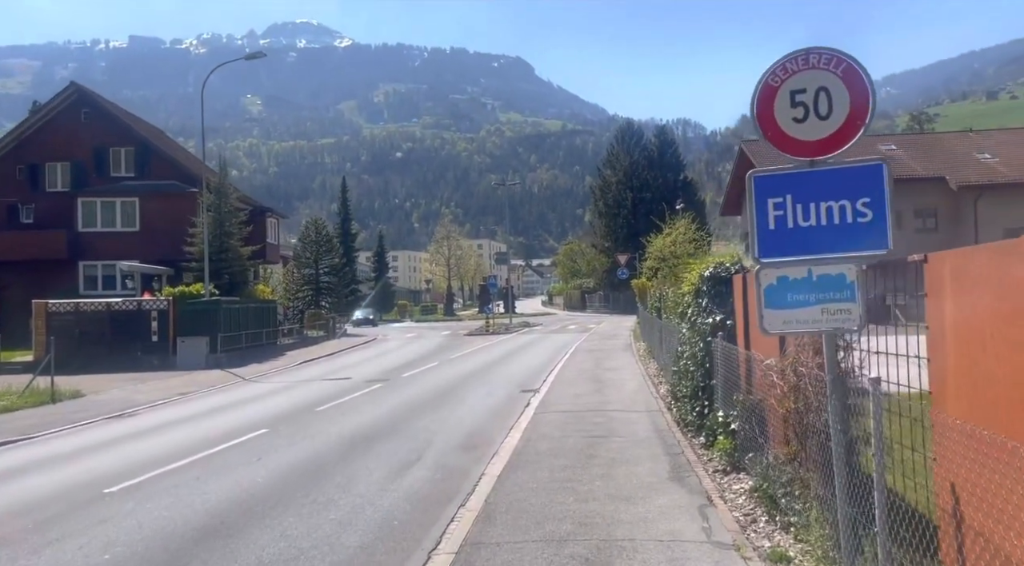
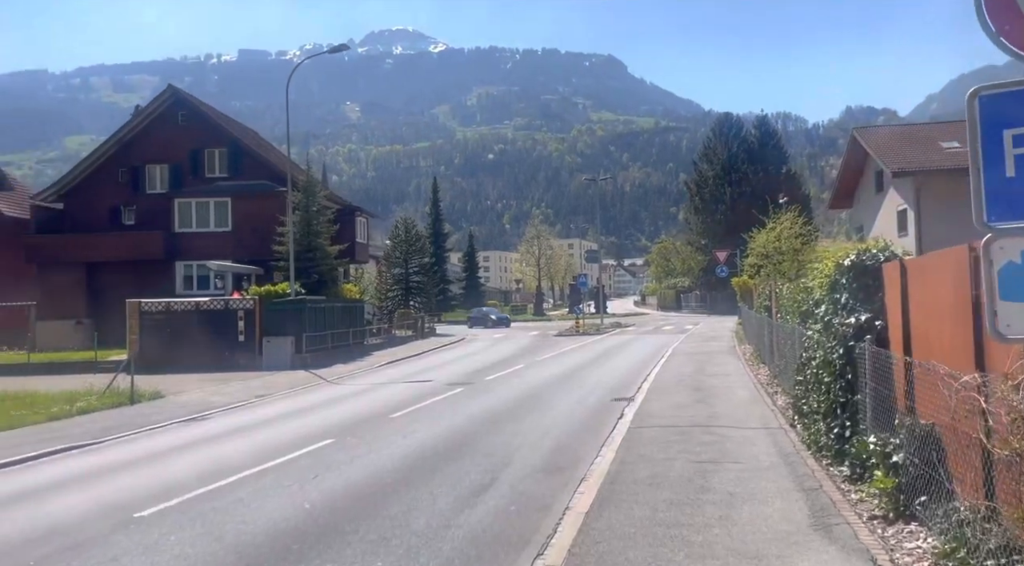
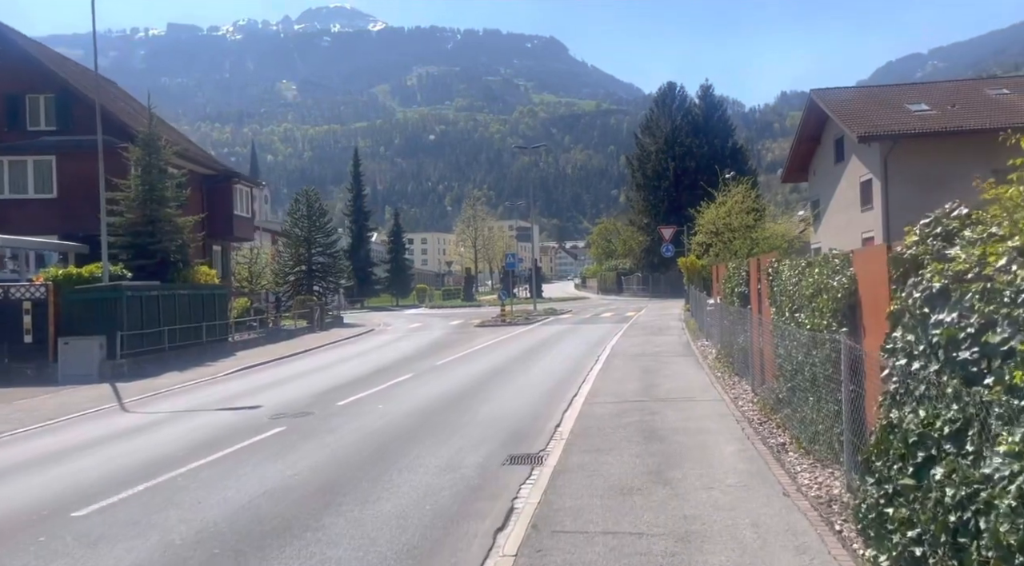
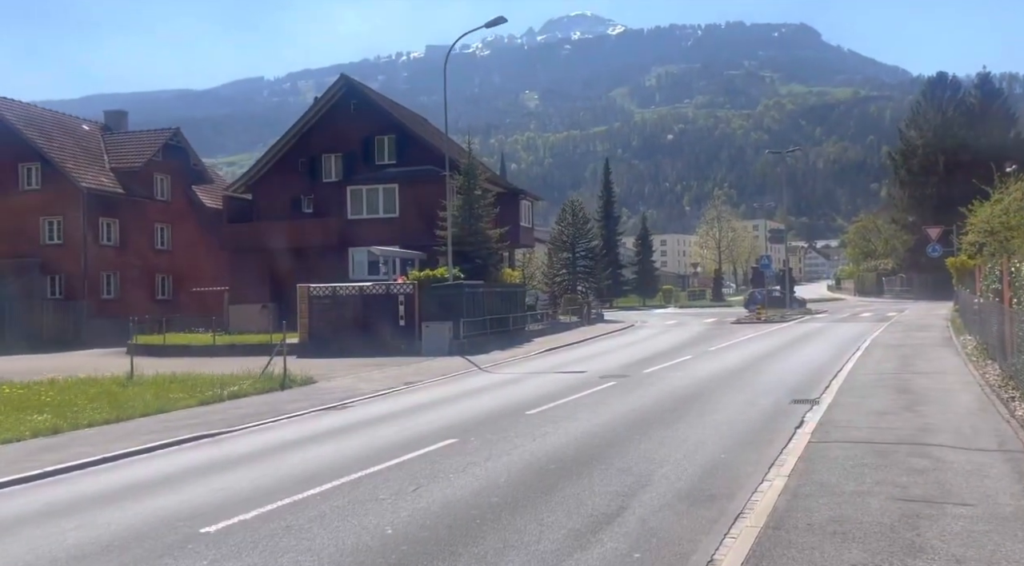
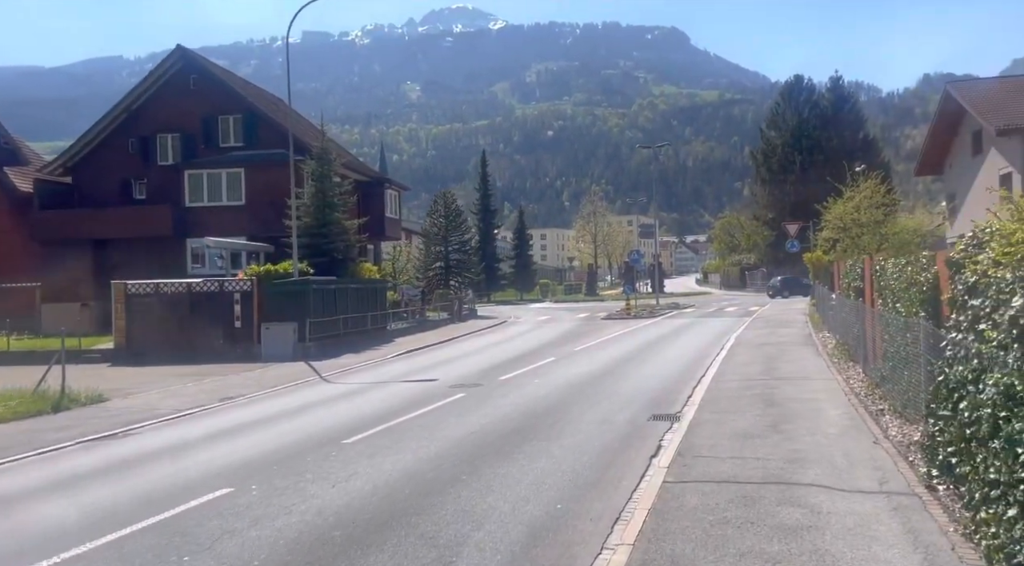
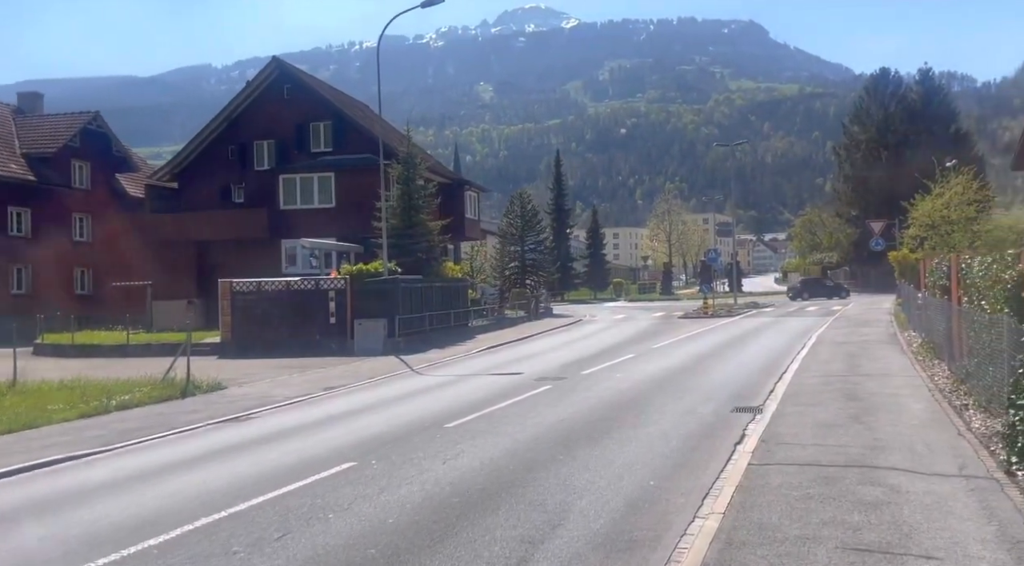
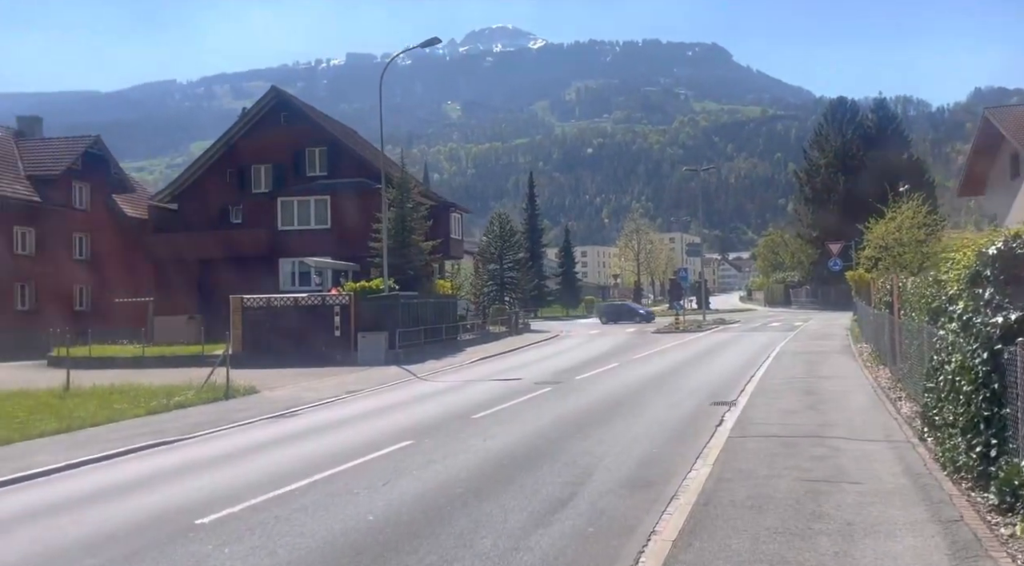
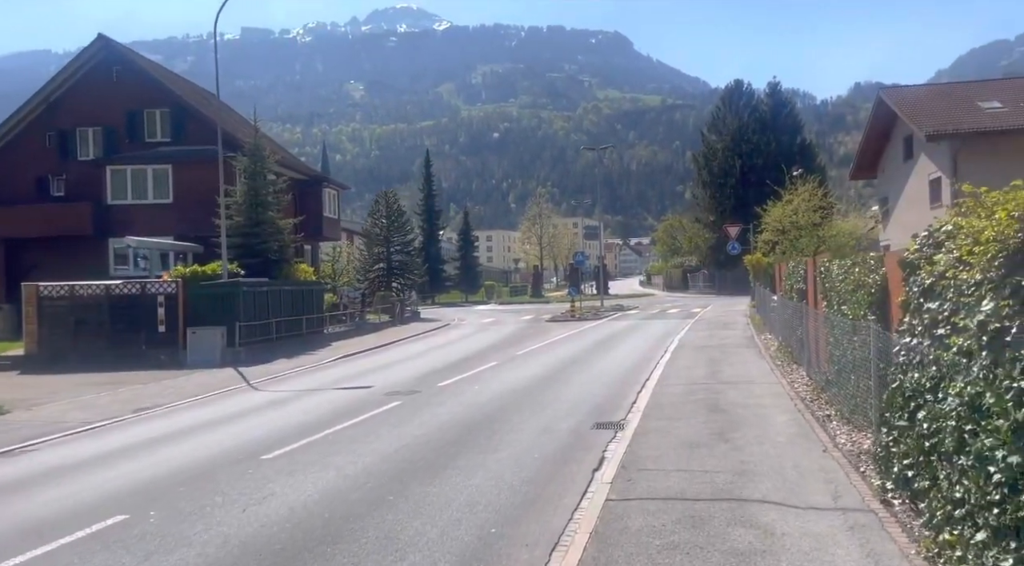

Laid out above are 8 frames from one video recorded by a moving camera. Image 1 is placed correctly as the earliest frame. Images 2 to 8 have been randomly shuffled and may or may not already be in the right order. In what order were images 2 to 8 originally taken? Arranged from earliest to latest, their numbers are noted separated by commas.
2, 7, 4, 6, 5, 8, 3
